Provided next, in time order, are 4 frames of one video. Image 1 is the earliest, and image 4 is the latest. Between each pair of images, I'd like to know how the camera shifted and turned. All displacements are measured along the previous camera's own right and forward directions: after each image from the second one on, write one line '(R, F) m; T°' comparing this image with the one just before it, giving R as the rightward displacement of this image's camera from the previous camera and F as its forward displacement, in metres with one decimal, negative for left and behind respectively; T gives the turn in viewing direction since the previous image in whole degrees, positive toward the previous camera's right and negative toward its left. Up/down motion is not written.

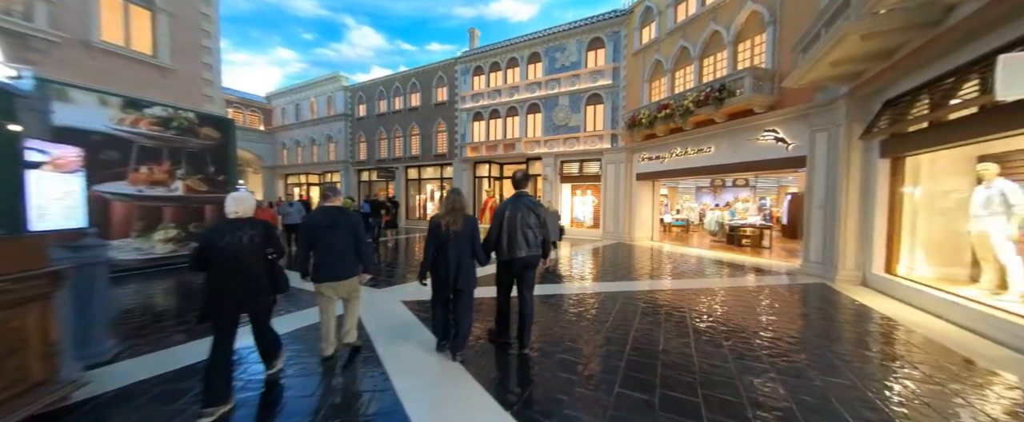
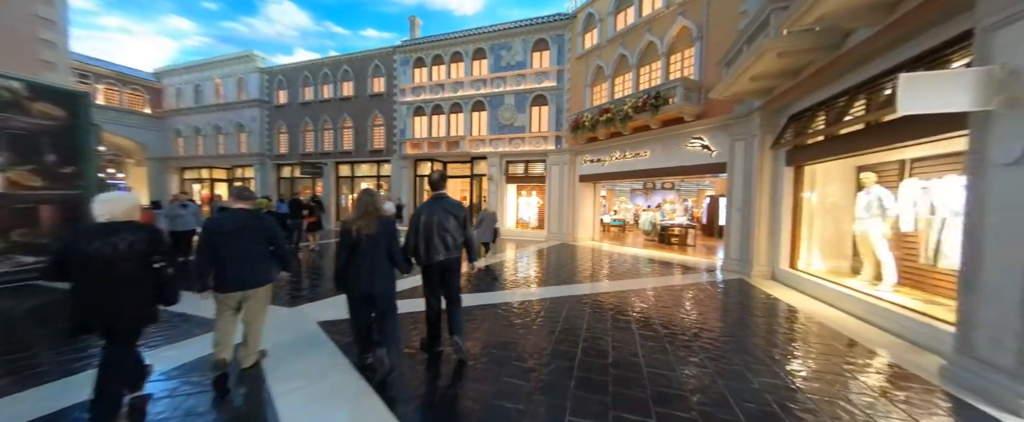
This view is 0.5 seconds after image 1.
(0.0, +0.4) m; +10°
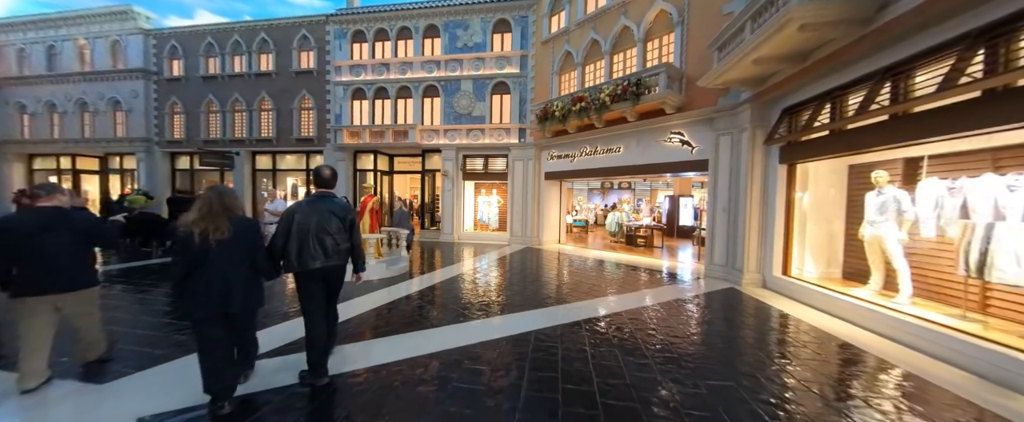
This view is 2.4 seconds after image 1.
(-0.2, +1.4) m; +9°
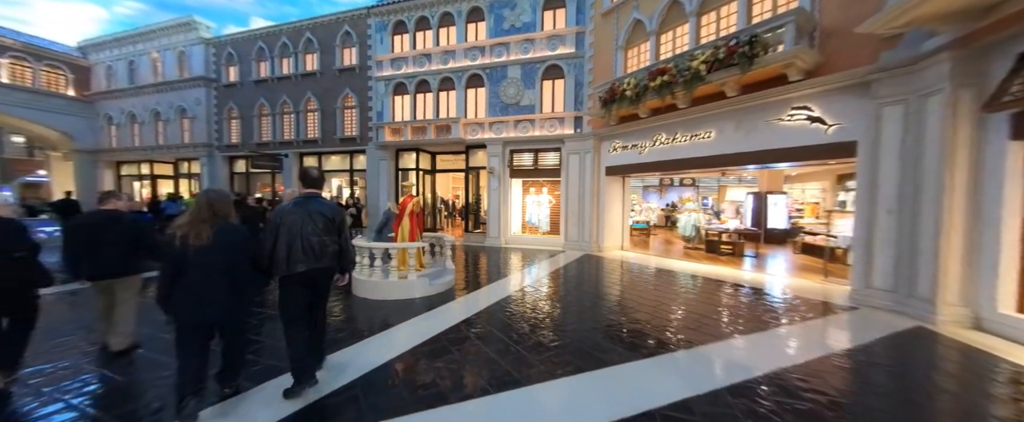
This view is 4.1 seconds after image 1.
(-0.5, +1.3) m; -7°
